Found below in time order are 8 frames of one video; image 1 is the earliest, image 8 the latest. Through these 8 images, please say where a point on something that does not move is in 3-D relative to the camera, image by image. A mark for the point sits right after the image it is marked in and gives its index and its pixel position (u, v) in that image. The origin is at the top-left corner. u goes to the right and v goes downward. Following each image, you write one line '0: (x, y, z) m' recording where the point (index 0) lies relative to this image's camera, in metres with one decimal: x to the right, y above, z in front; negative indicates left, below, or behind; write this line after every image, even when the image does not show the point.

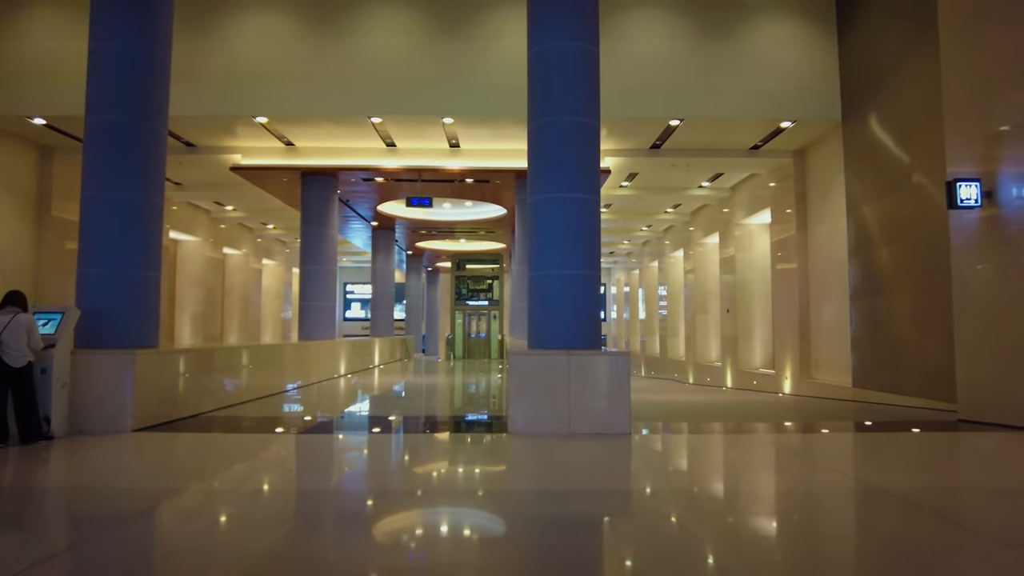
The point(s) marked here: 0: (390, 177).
0: (-2.7, +2.4, +14.5) m
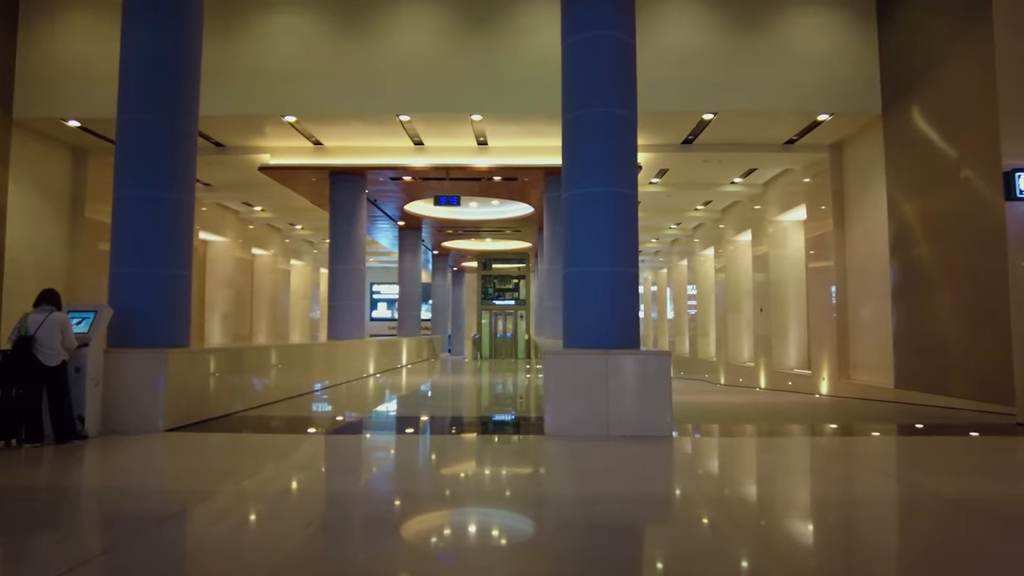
0: (-2.0, +2.5, +14.4) m
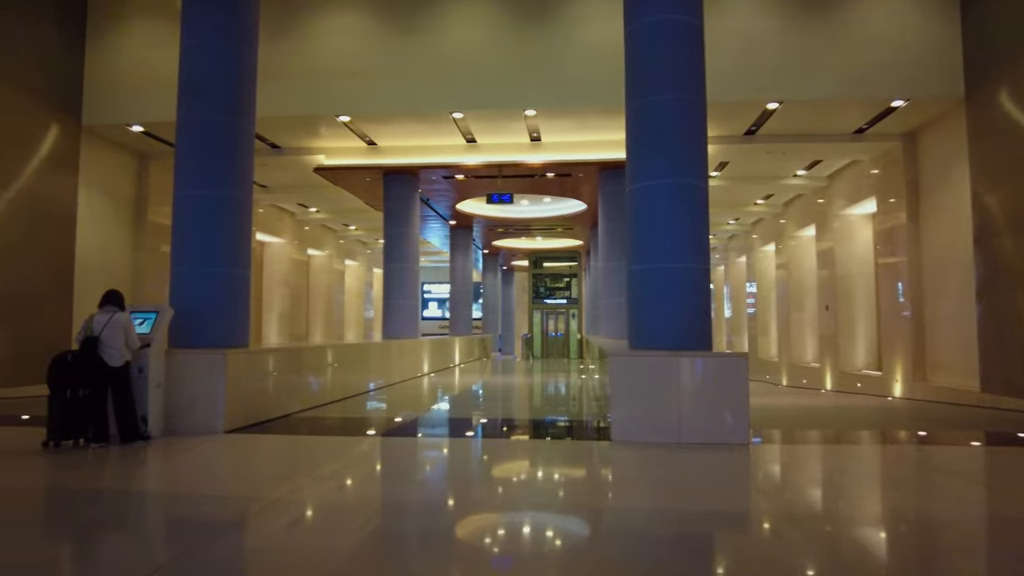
0: (-0.9, +2.5, +14.2) m
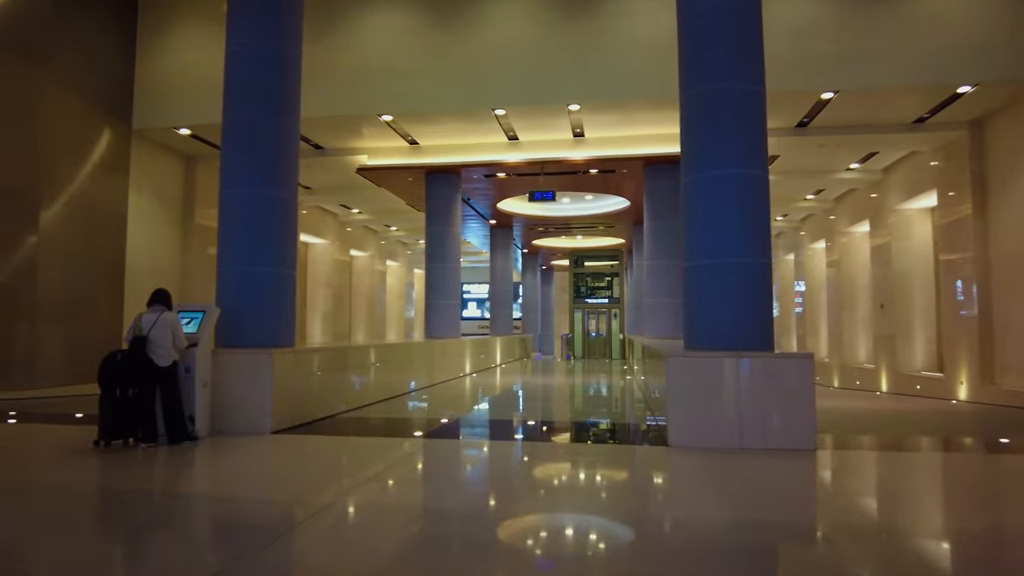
0: (0.0, +2.5, +14.1) m
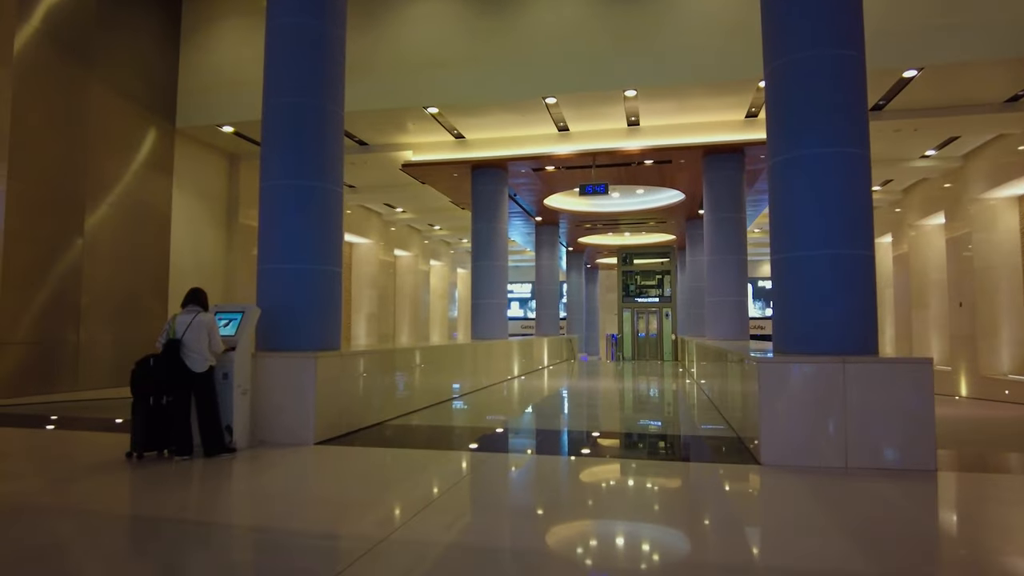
0: (+1.0, +2.5, +13.4) m
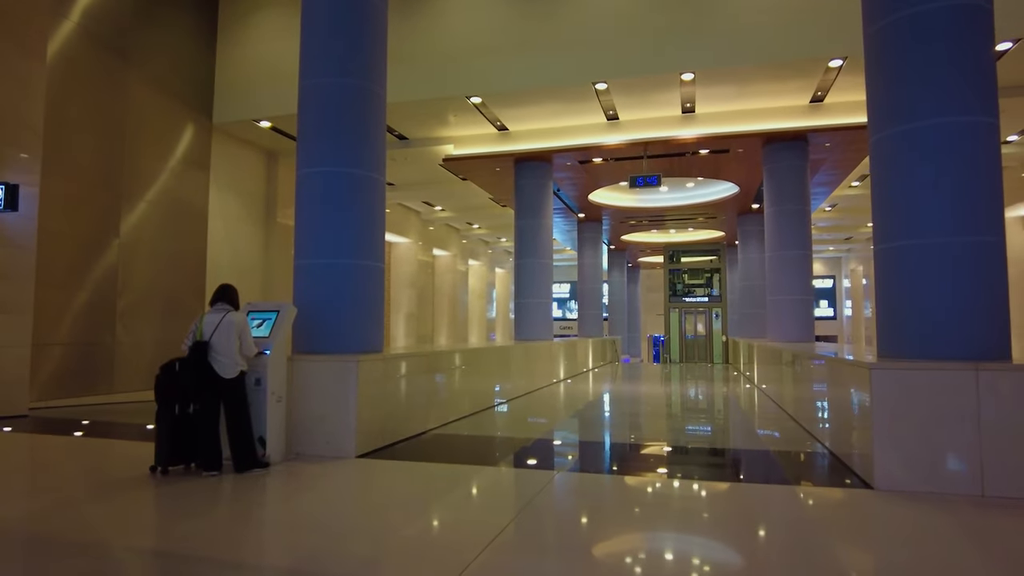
0: (+1.9, +2.6, +12.8) m
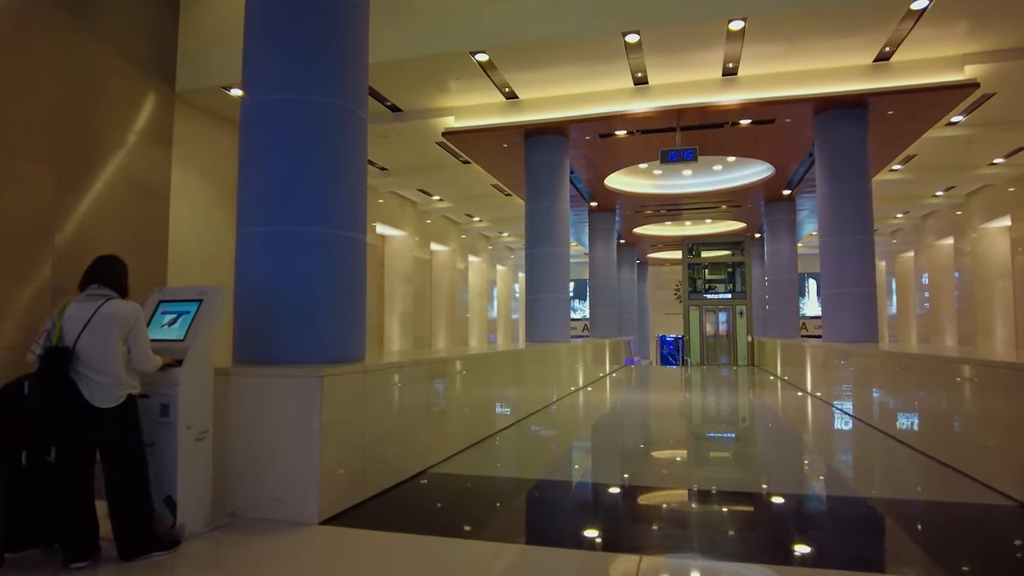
0: (+2.1, +2.7, +11.1) m
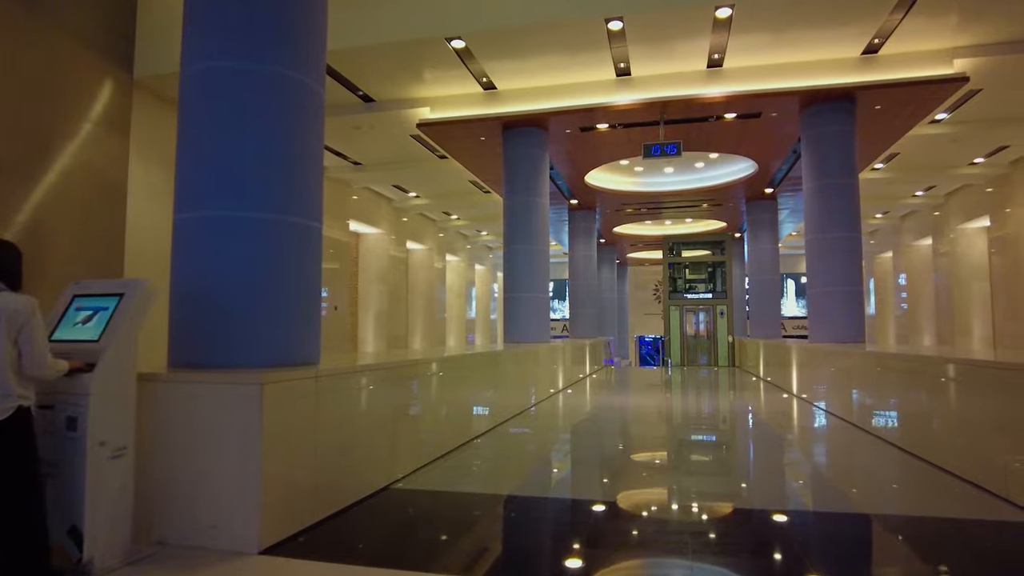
0: (+1.7, +2.7, +10.7) m
